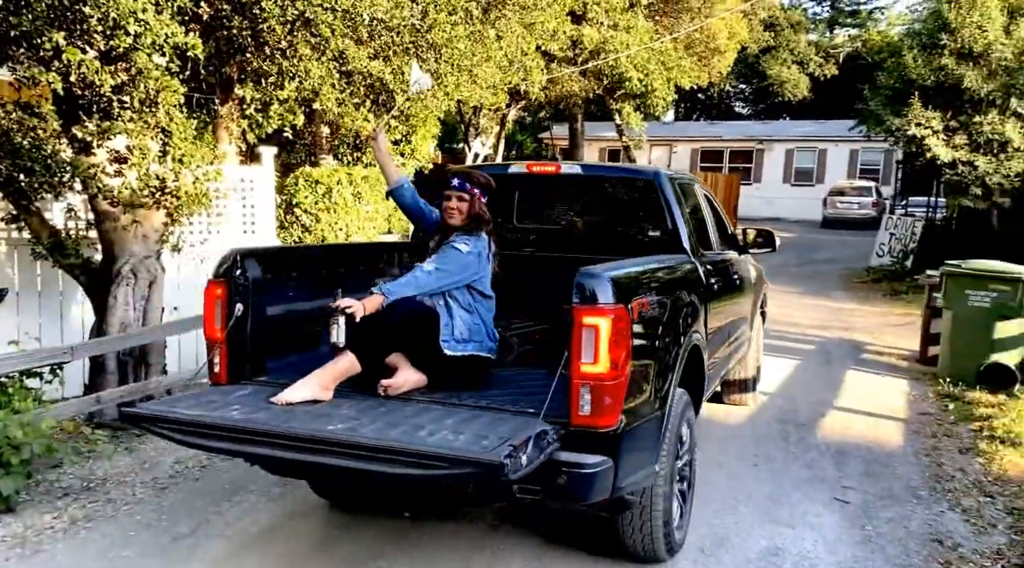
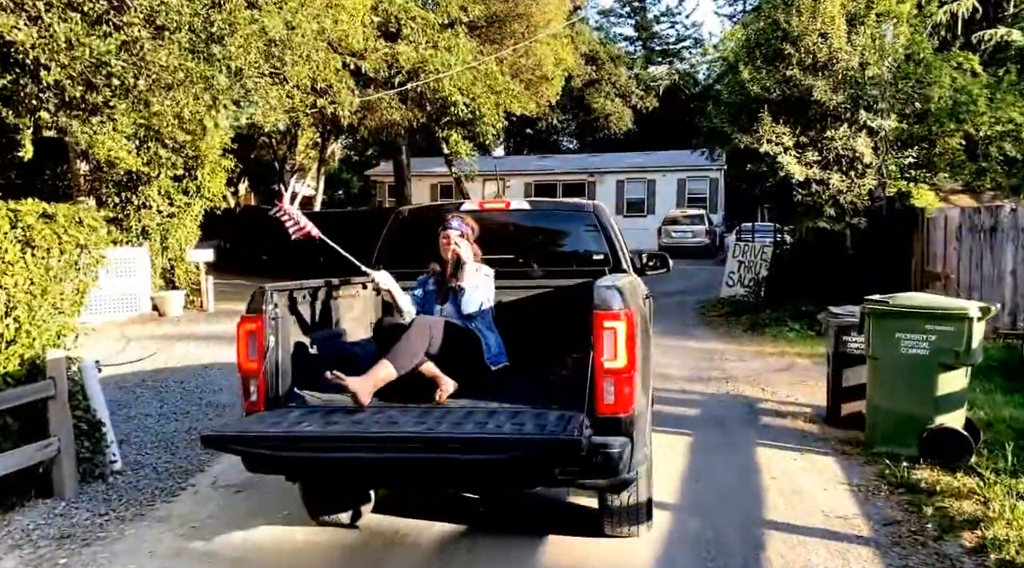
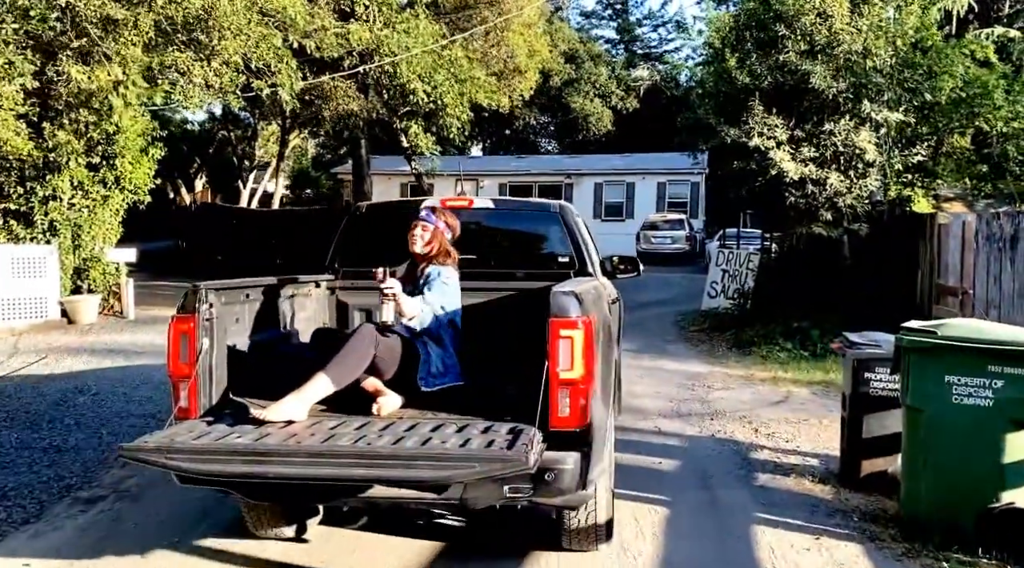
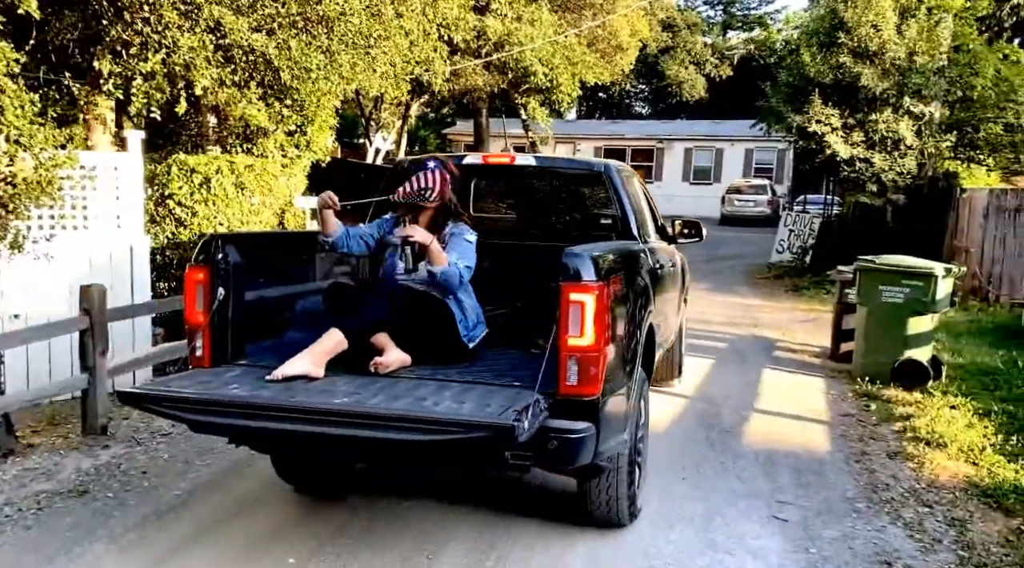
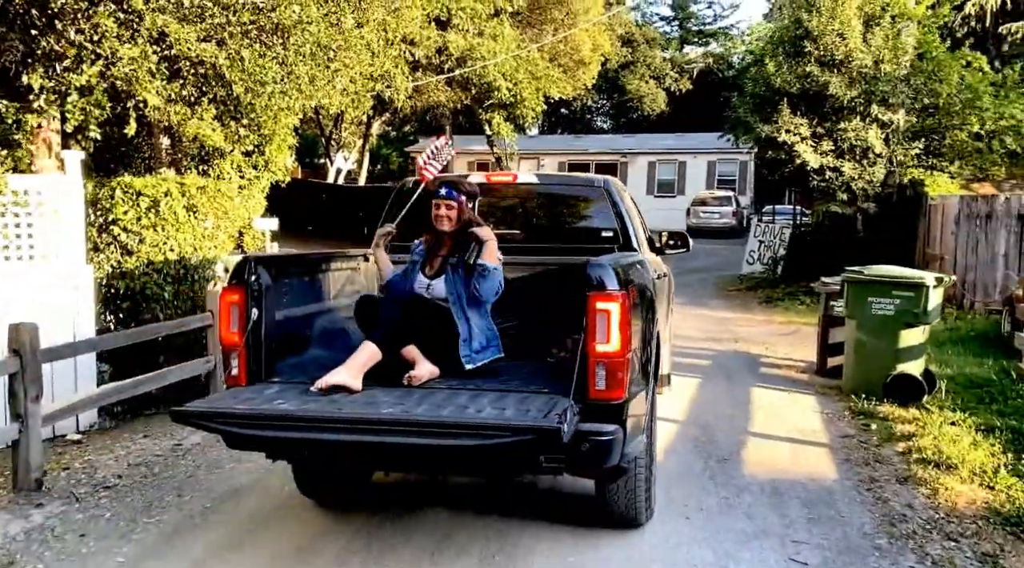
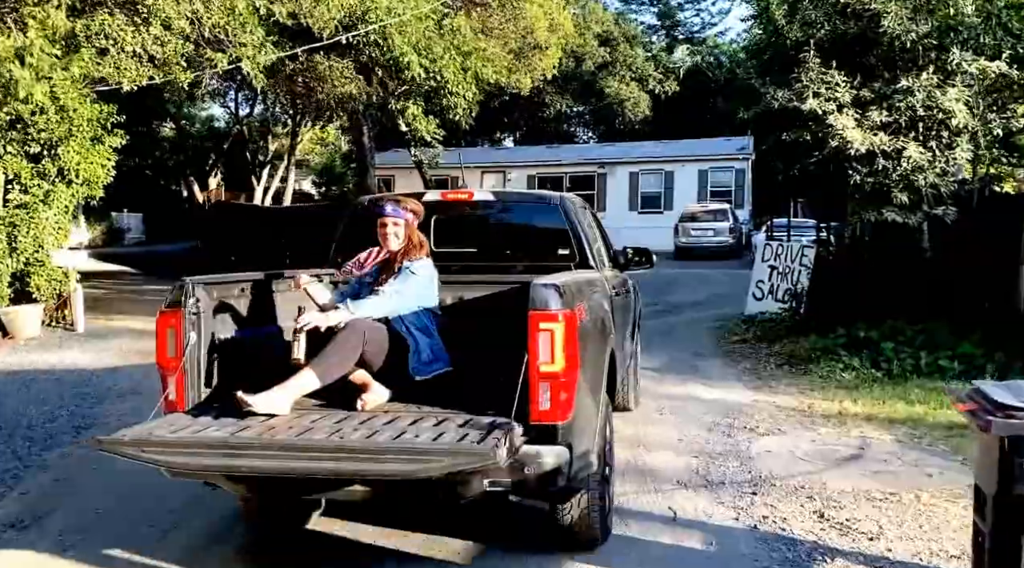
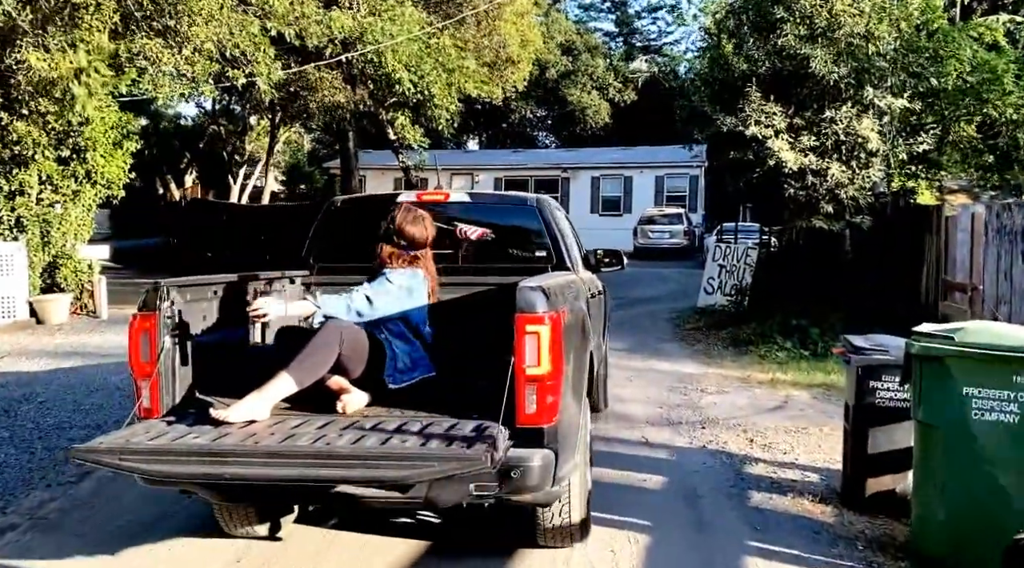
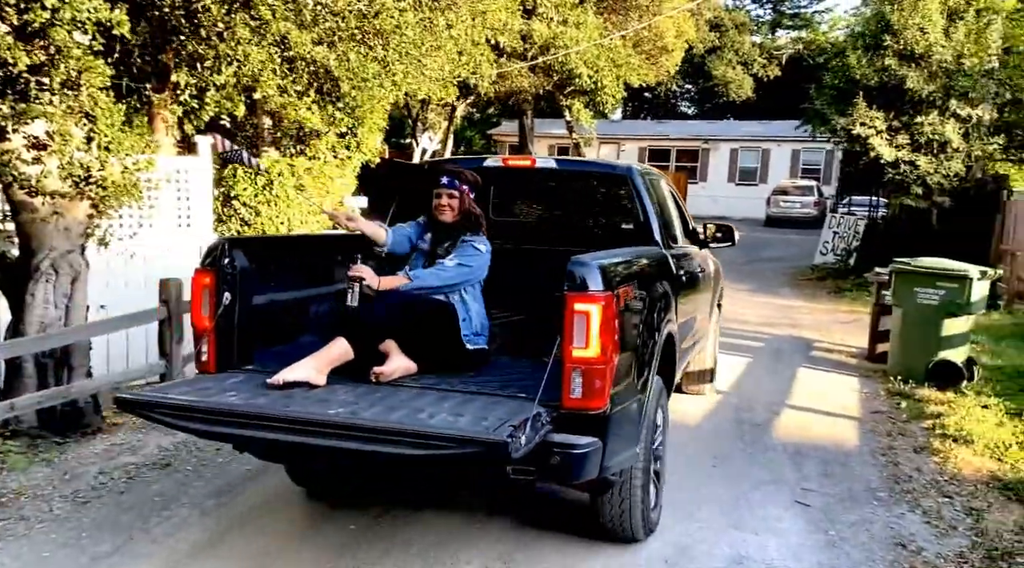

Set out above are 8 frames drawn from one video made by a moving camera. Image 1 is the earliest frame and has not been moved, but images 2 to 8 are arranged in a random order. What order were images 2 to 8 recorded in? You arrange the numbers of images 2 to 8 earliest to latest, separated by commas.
8, 4, 5, 2, 3, 7, 6
